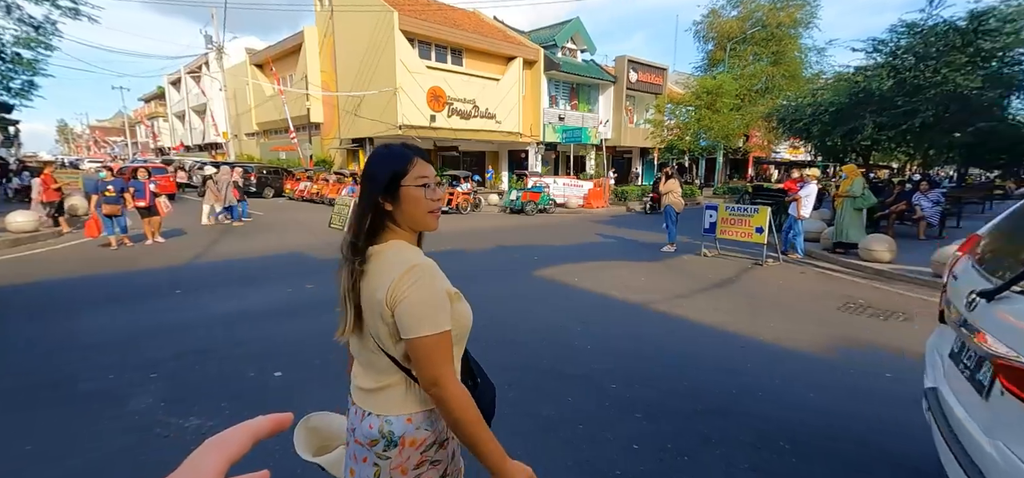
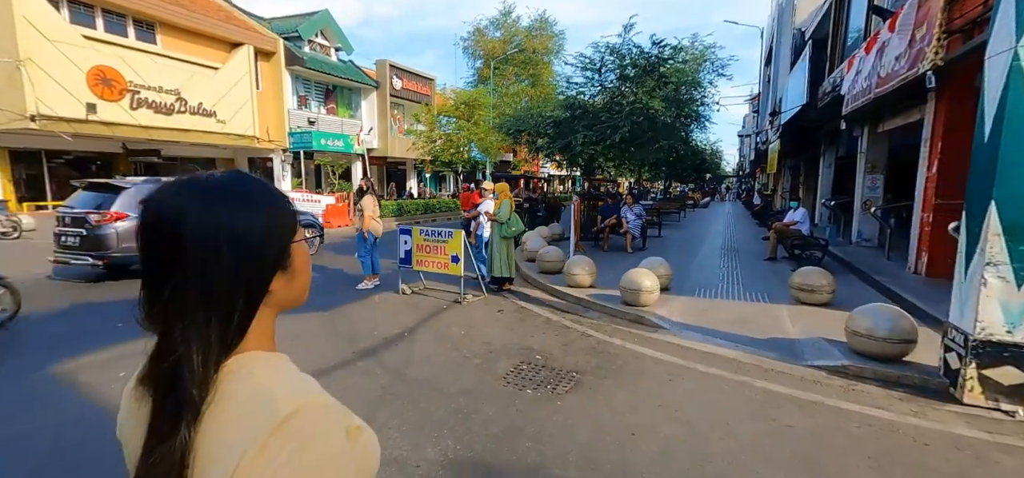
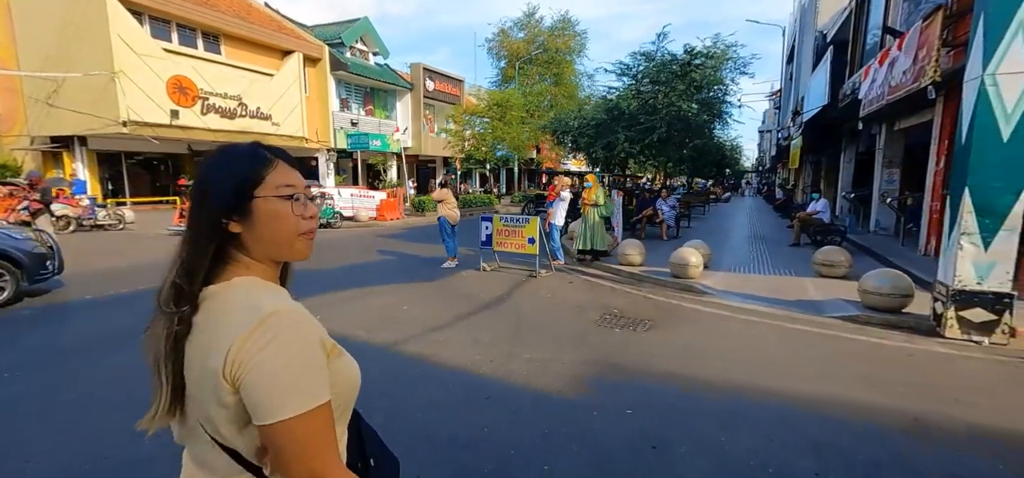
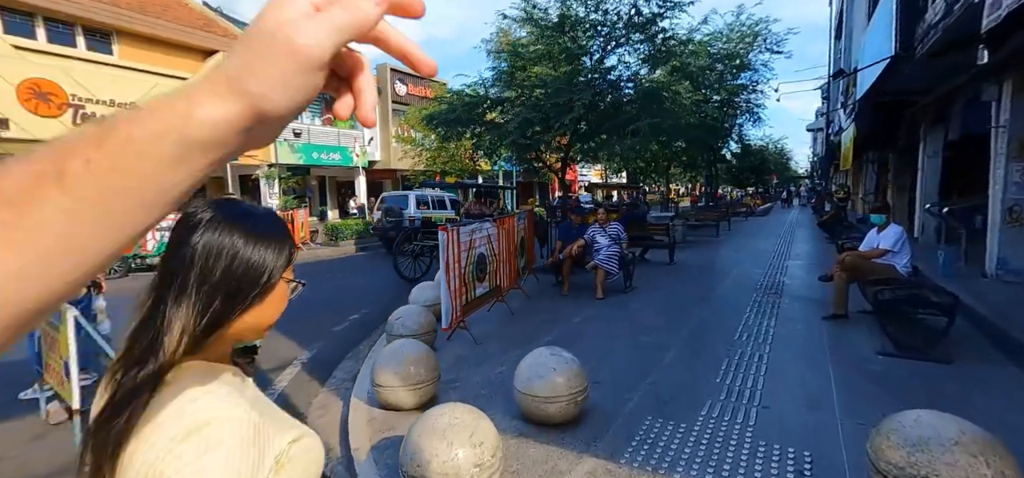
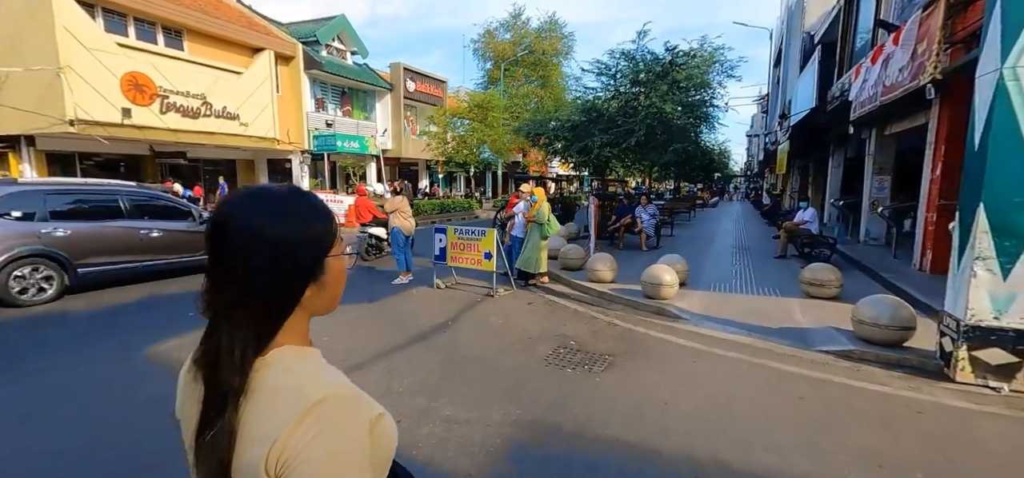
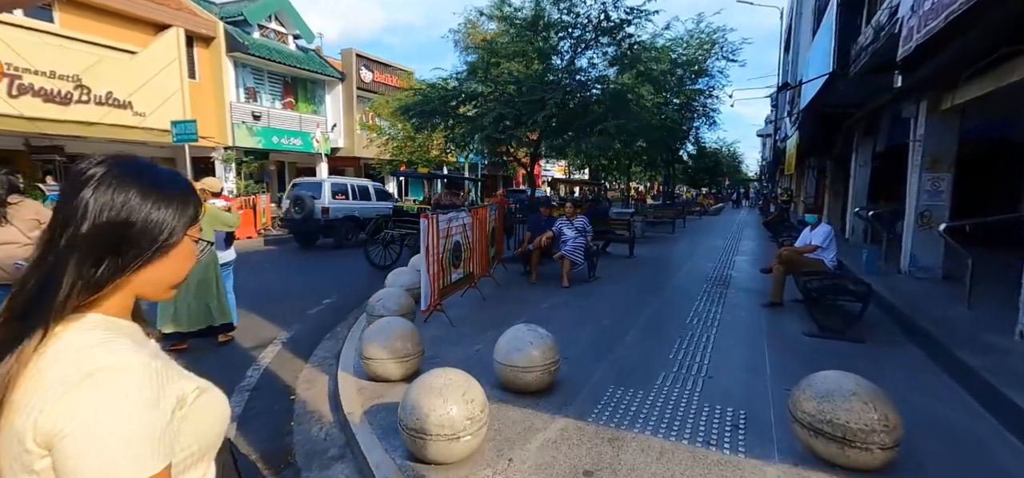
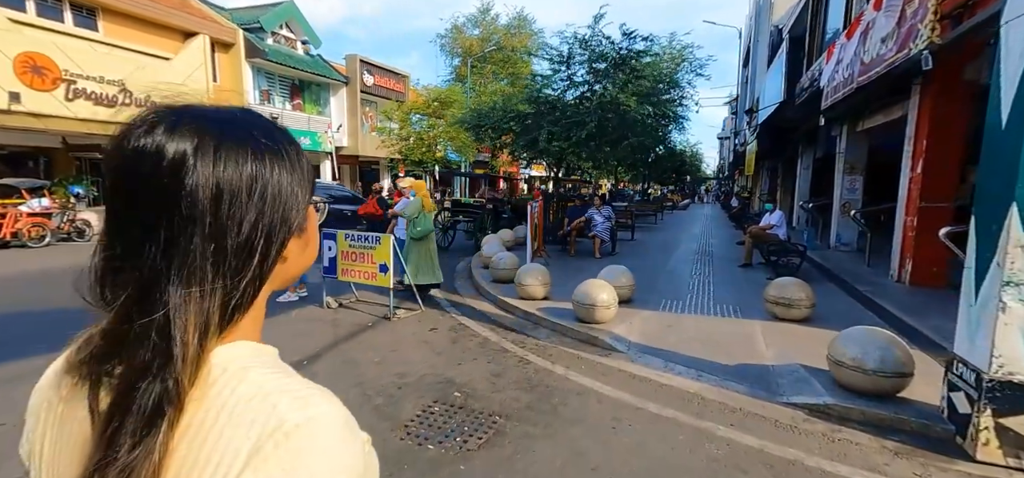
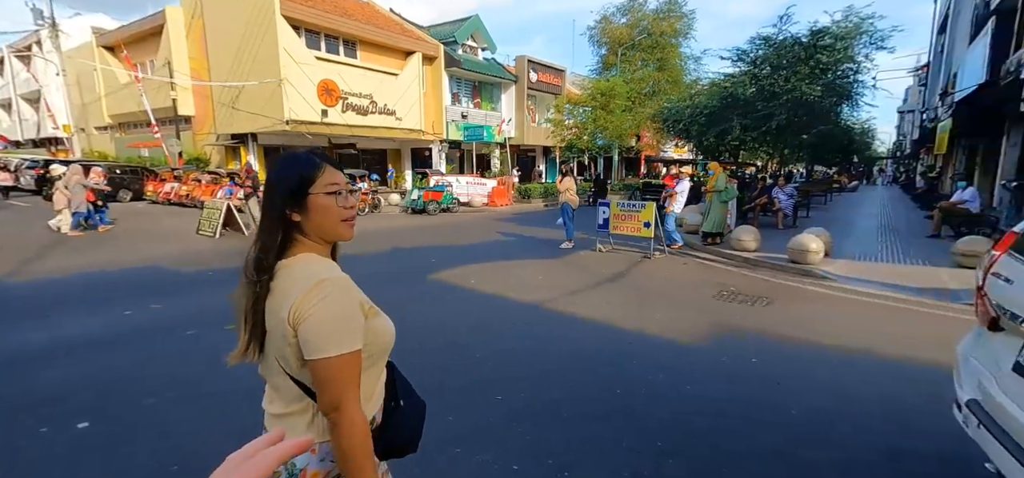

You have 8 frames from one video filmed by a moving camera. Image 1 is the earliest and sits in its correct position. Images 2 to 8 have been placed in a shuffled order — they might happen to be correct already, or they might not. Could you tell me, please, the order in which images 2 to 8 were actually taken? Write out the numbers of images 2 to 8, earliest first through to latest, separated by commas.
8, 3, 5, 2, 7, 6, 4
